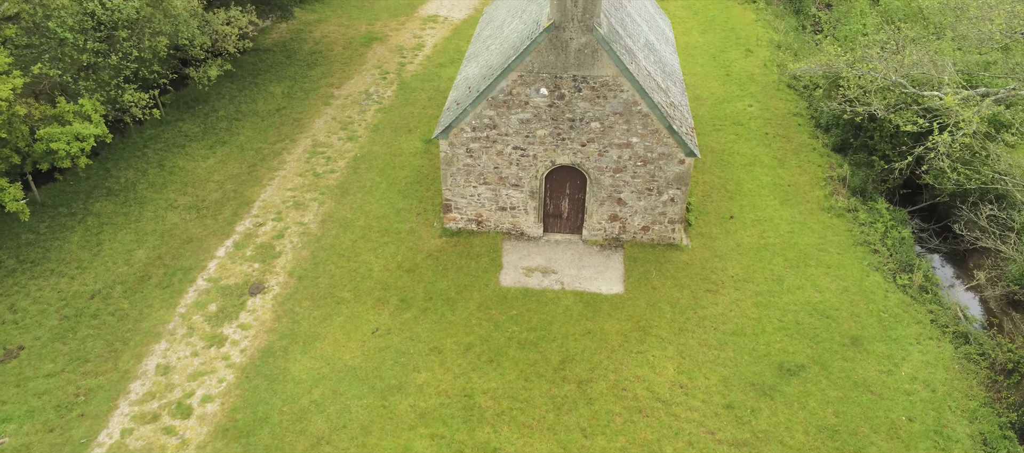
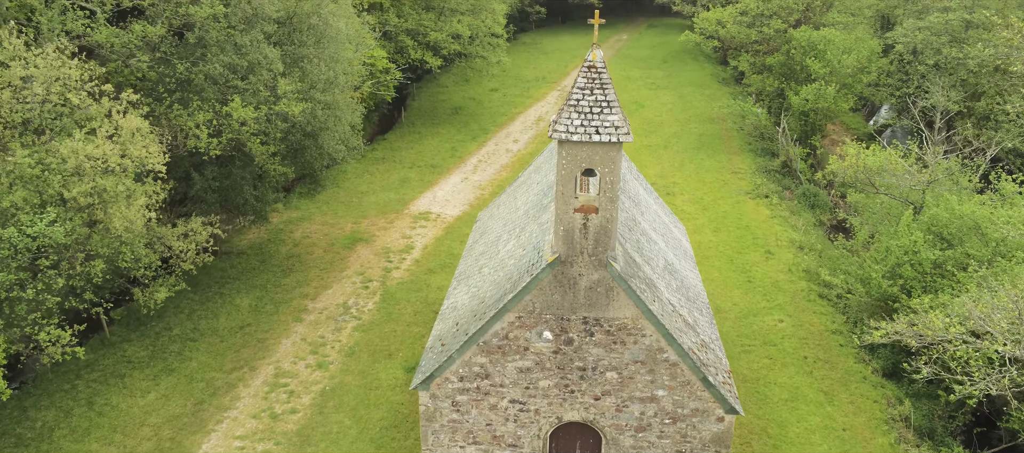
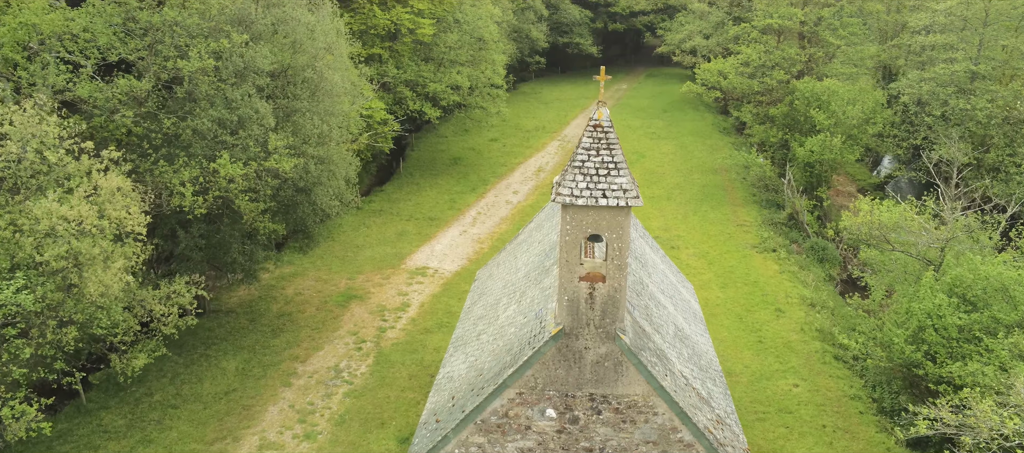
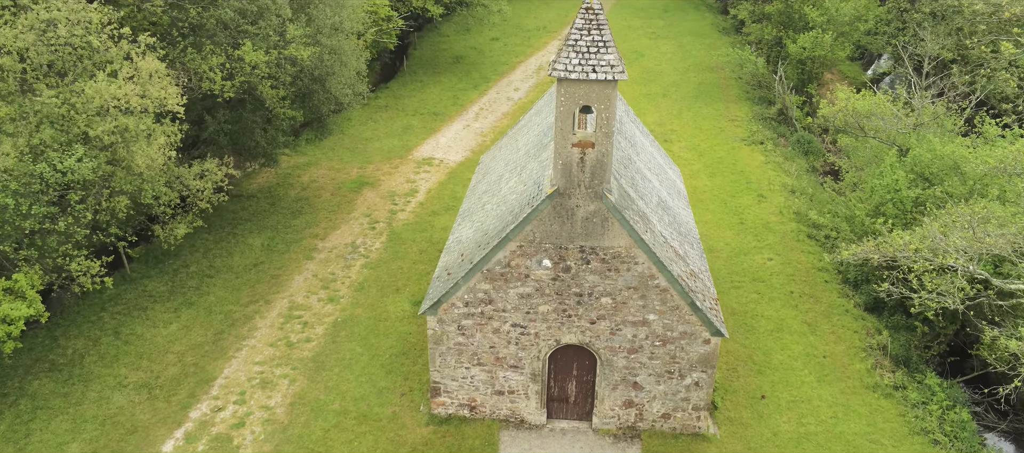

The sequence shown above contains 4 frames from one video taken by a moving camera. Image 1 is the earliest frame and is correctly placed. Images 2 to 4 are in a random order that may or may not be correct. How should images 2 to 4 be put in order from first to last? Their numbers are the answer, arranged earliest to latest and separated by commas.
4, 2, 3
